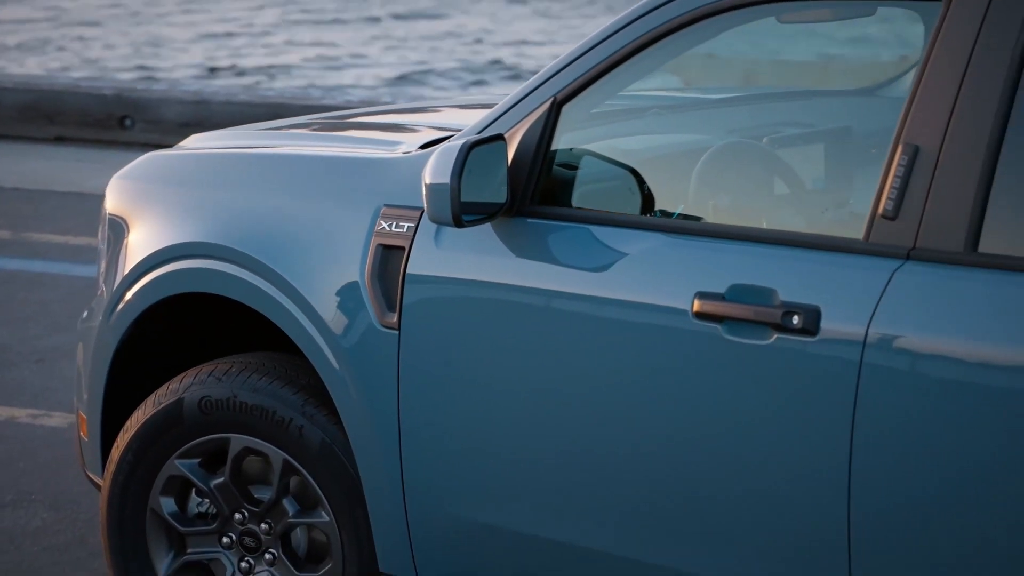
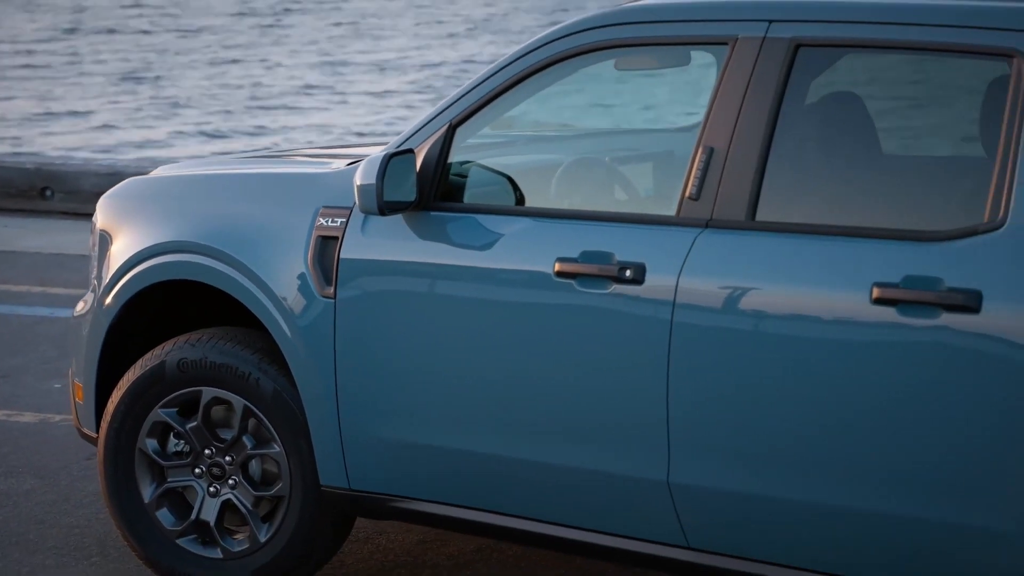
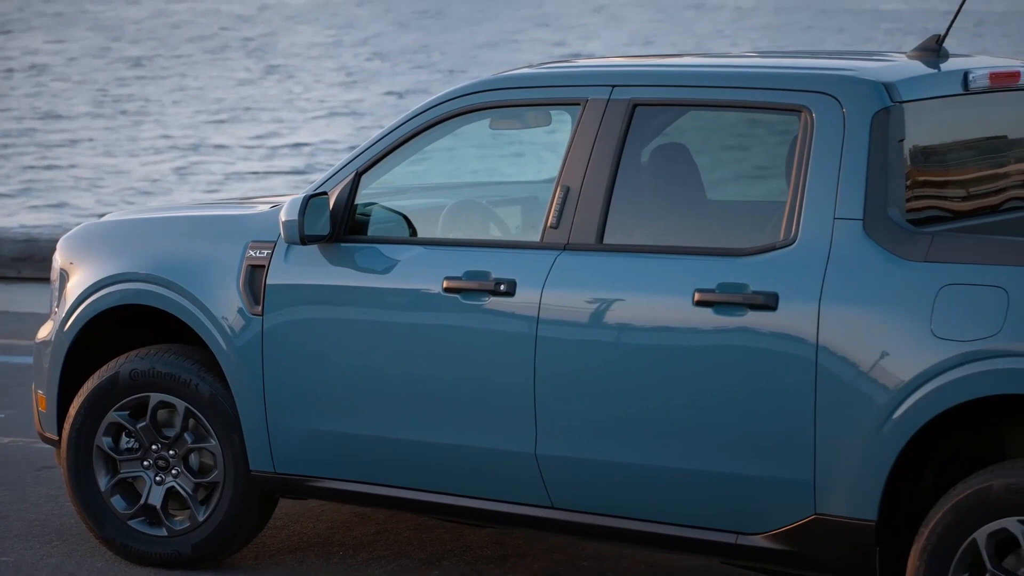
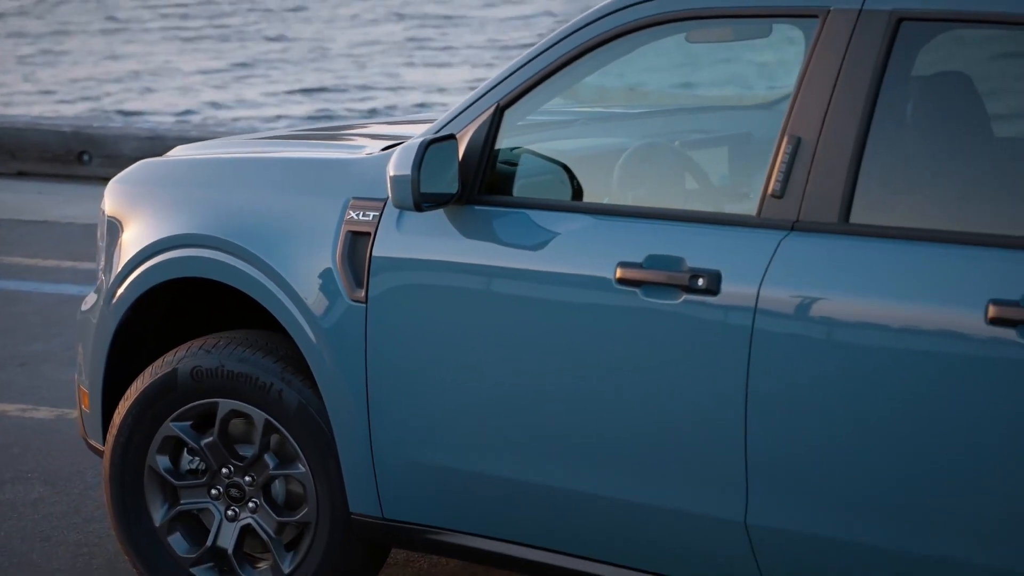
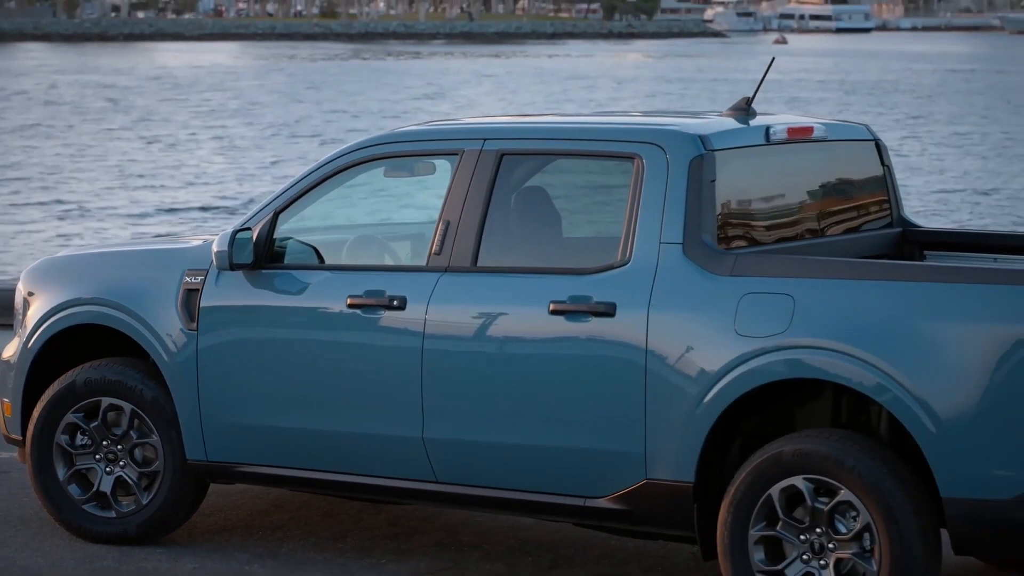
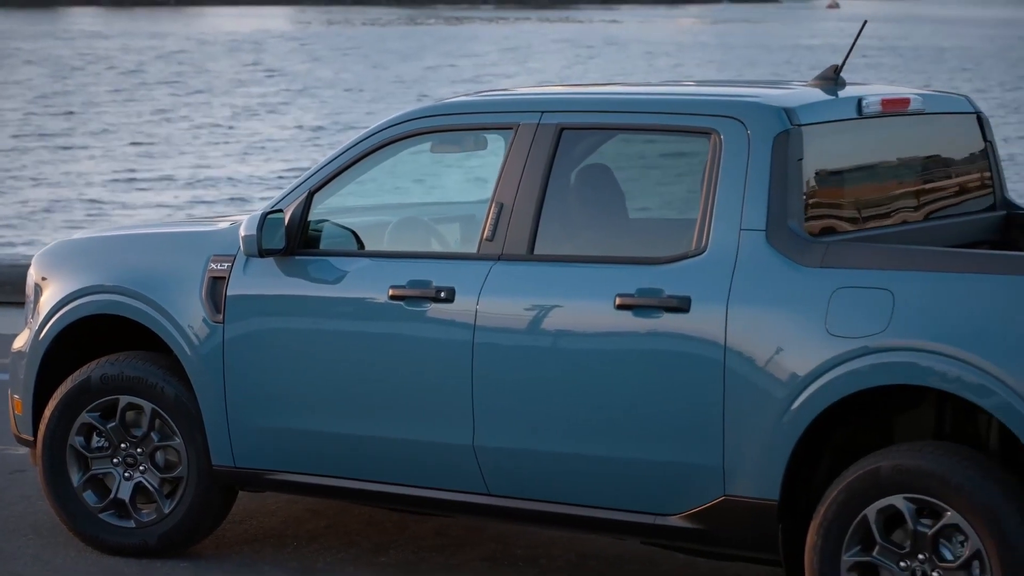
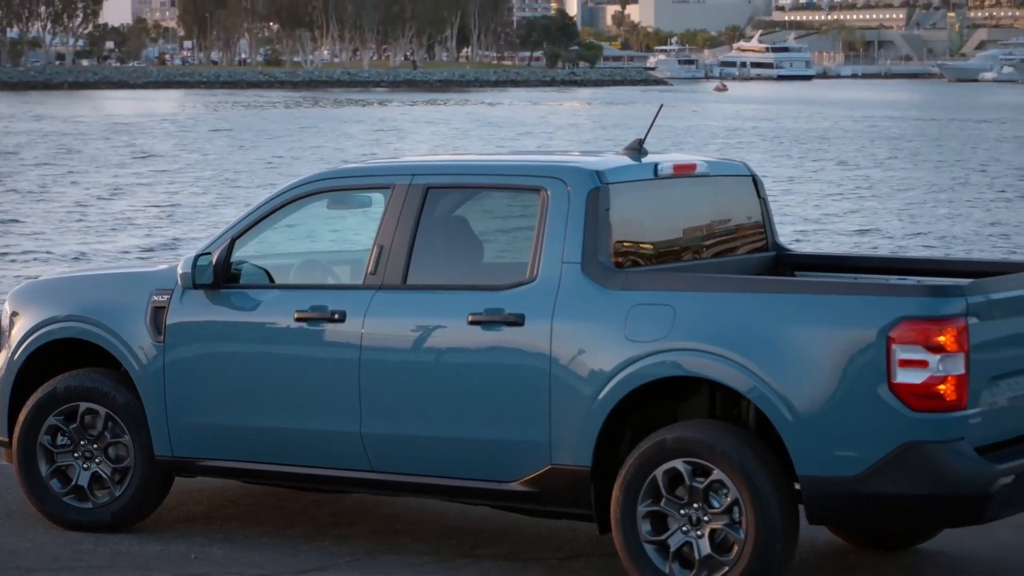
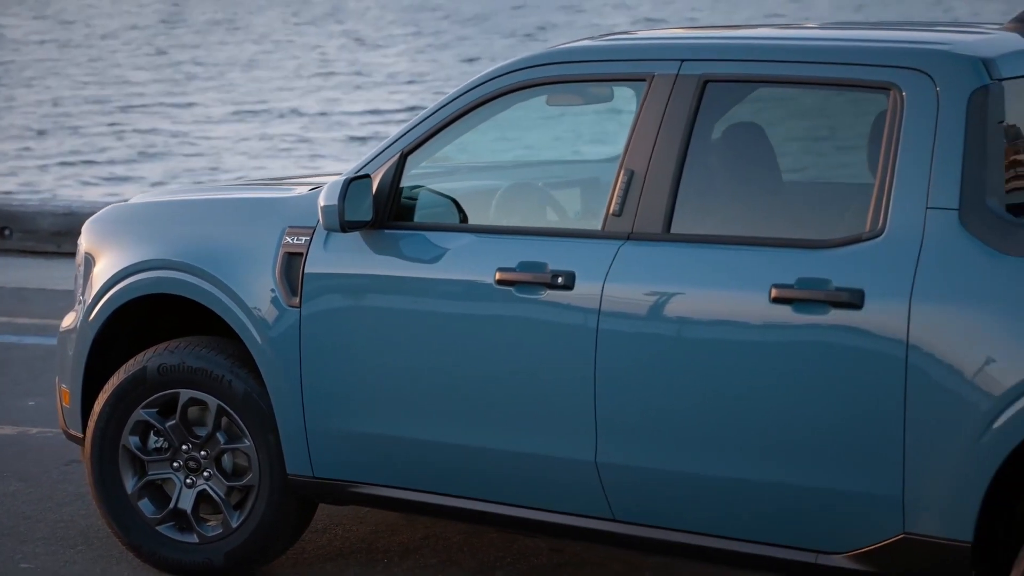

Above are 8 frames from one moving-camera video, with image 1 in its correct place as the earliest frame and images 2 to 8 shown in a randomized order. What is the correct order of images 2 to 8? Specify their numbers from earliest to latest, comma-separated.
4, 2, 8, 3, 6, 5, 7
